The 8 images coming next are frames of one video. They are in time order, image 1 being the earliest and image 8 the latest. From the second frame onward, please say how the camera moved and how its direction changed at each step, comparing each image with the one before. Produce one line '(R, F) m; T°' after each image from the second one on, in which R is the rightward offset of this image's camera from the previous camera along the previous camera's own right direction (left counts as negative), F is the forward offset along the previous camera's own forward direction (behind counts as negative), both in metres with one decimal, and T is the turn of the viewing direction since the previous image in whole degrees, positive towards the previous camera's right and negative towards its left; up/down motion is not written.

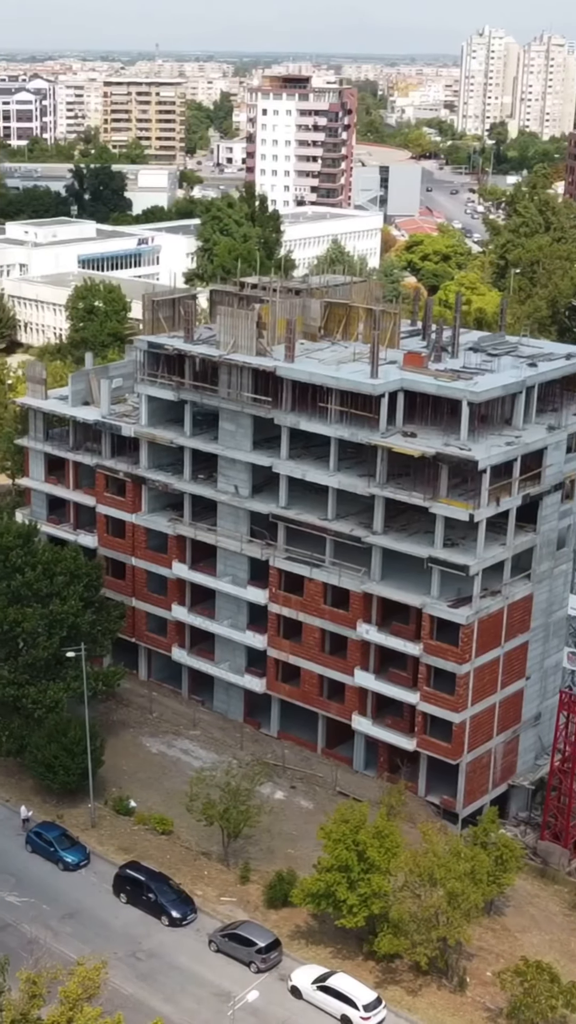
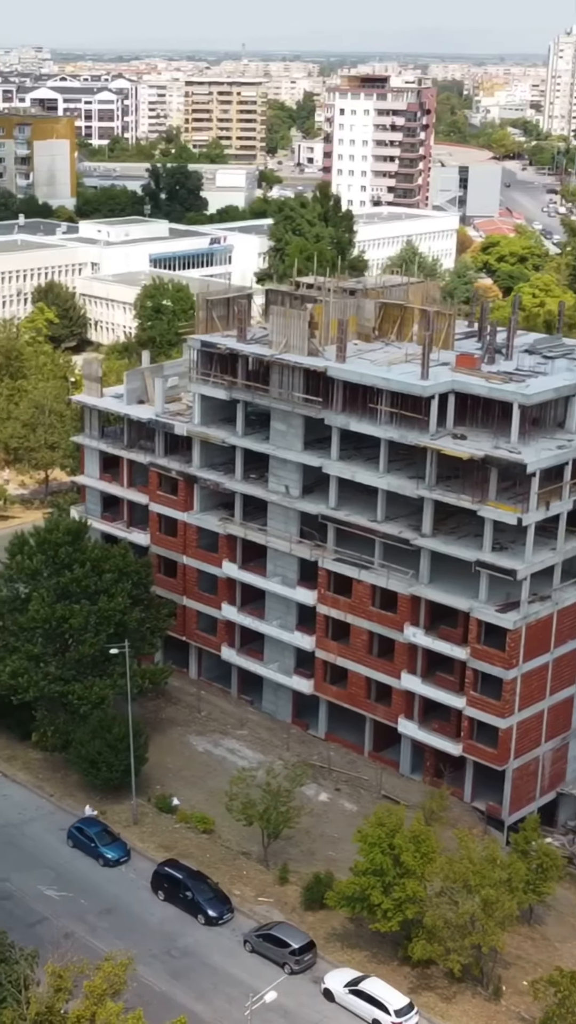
(+1.0, +0.1) m; -3°
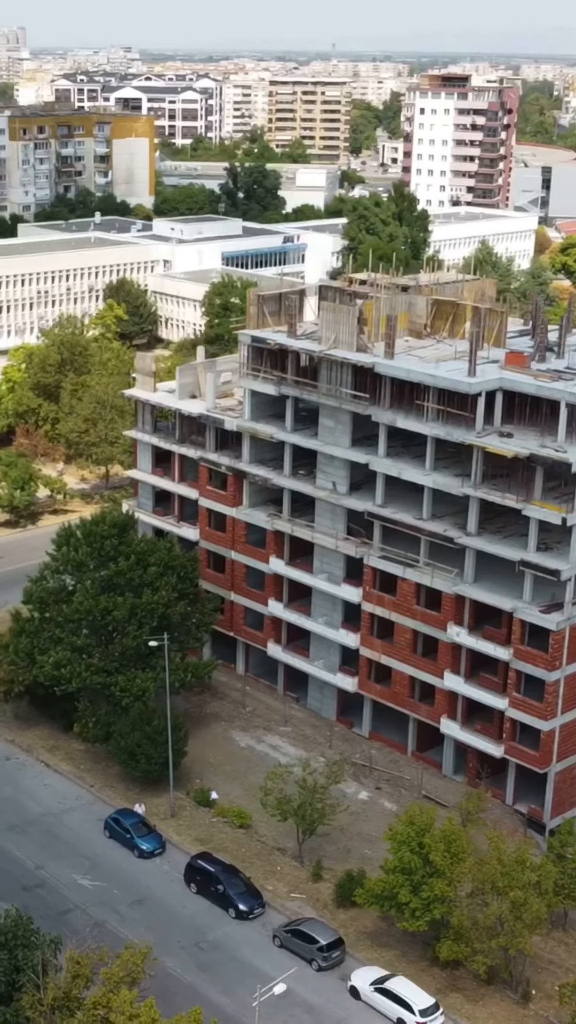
(+1.2, +0.2) m; -3°
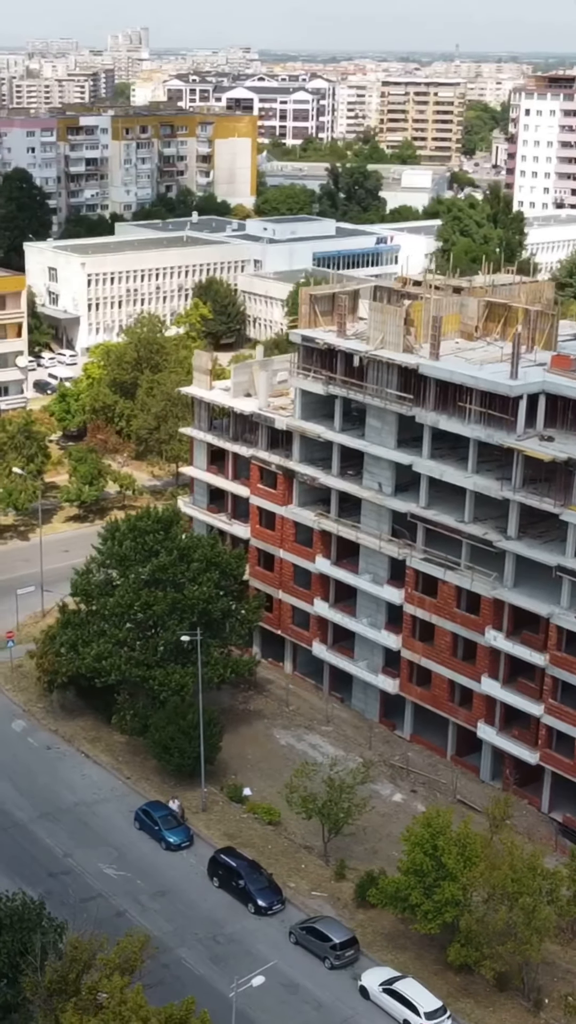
(+2.3, -0.1) m; -4°
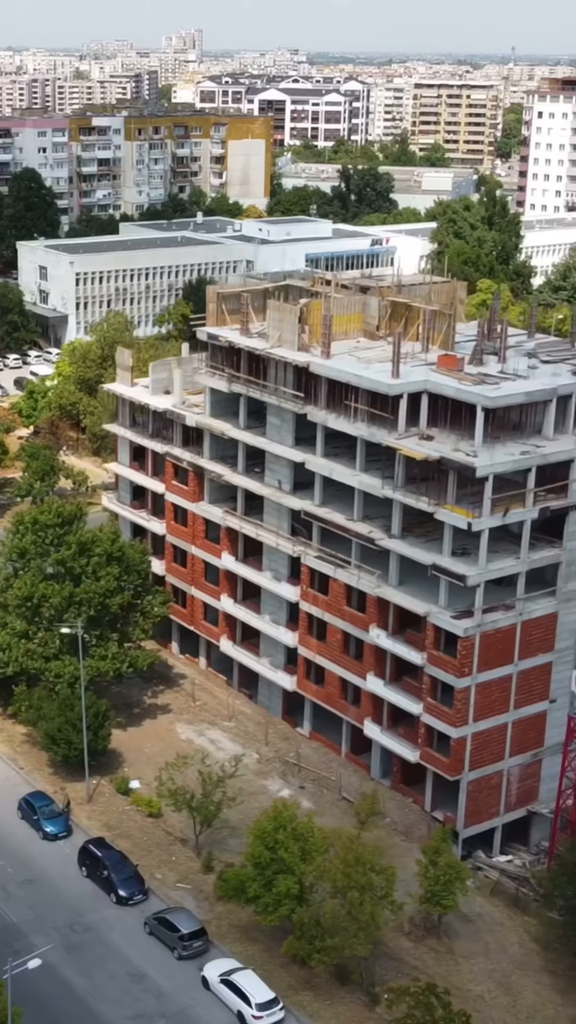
(+5.1, -0.3) m; -2°
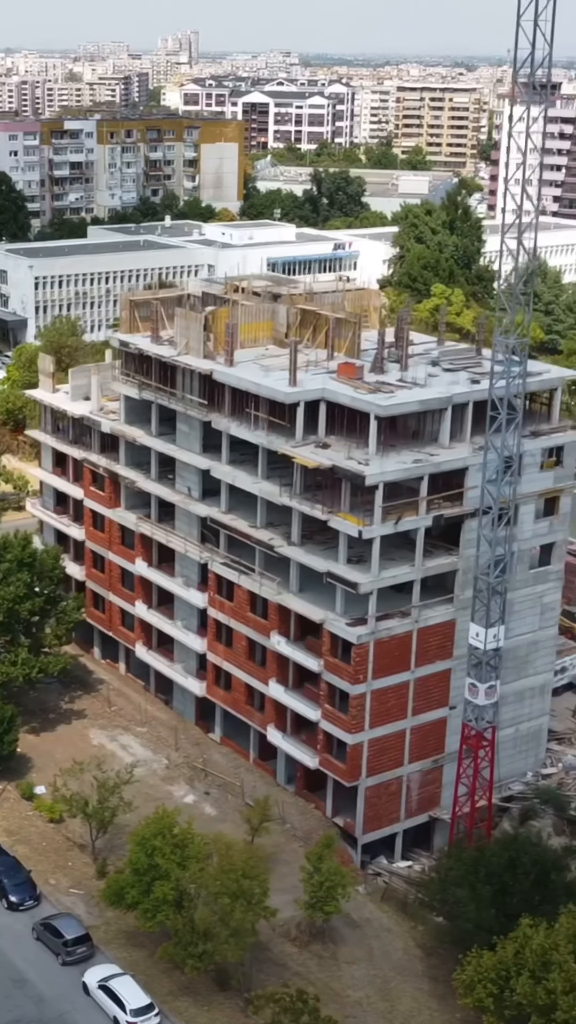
(+3.0, -0.2) m; 0°
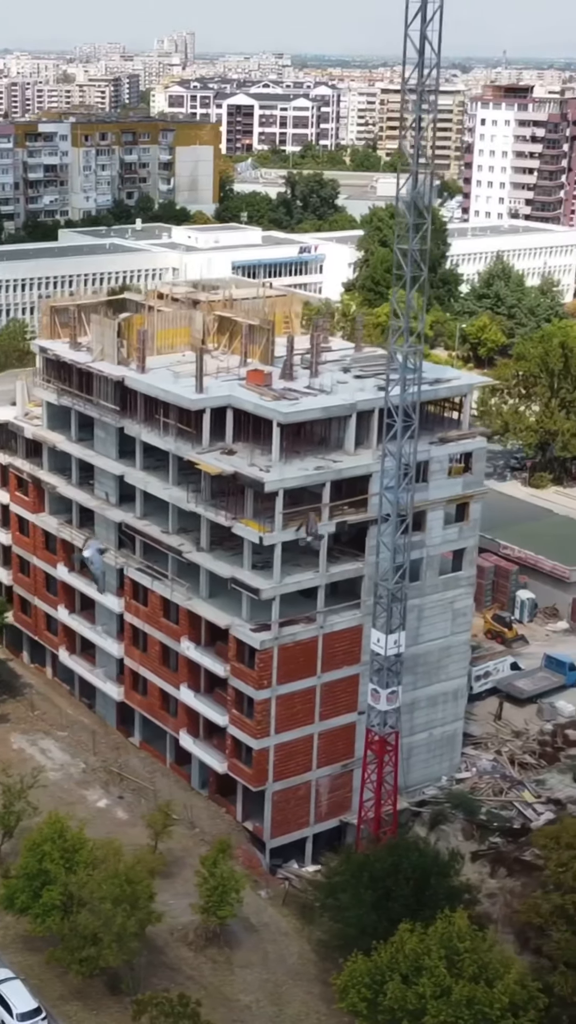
(+2.8, -0.3) m; 0°
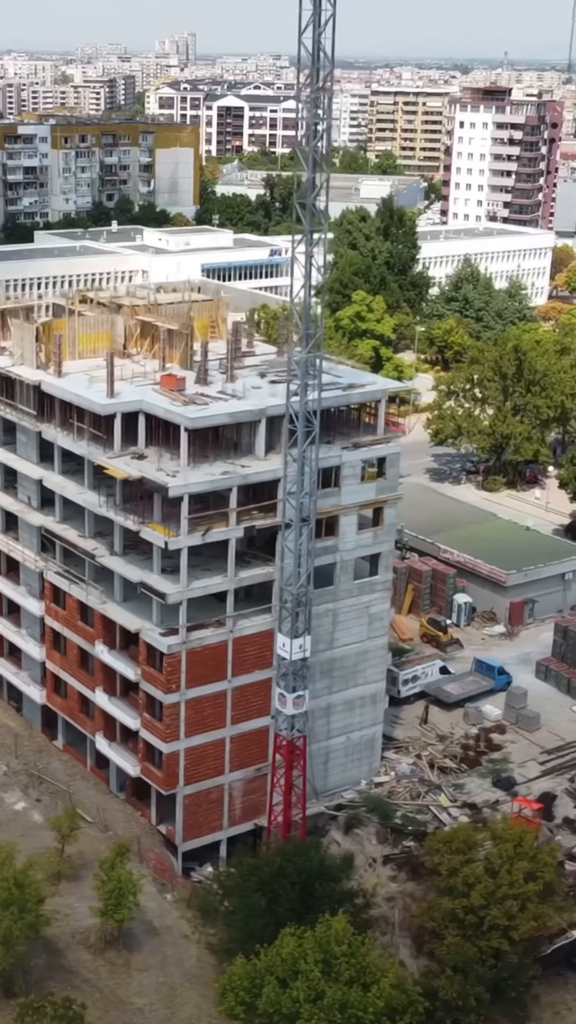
(+2.8, -0.2) m; 0°
